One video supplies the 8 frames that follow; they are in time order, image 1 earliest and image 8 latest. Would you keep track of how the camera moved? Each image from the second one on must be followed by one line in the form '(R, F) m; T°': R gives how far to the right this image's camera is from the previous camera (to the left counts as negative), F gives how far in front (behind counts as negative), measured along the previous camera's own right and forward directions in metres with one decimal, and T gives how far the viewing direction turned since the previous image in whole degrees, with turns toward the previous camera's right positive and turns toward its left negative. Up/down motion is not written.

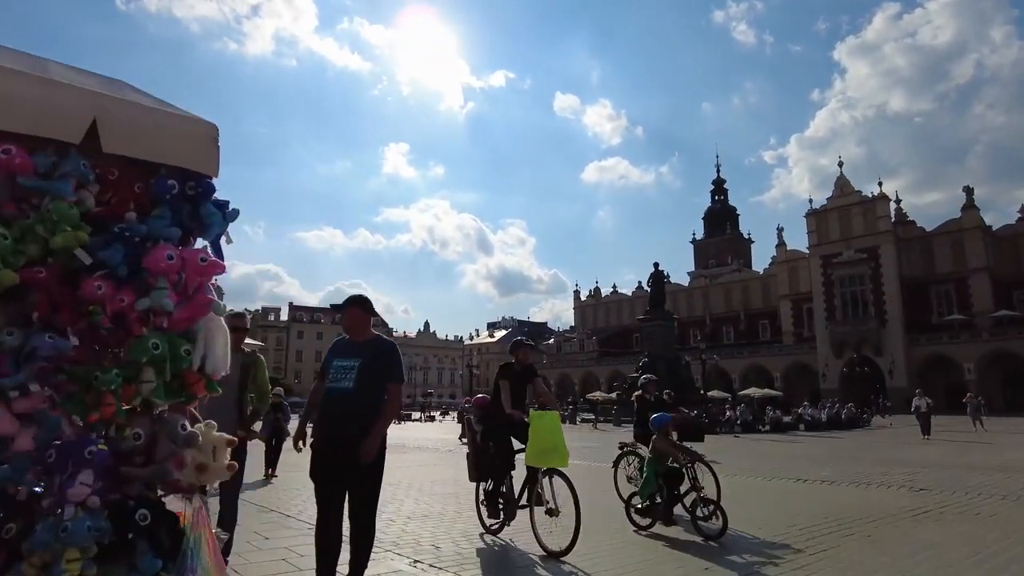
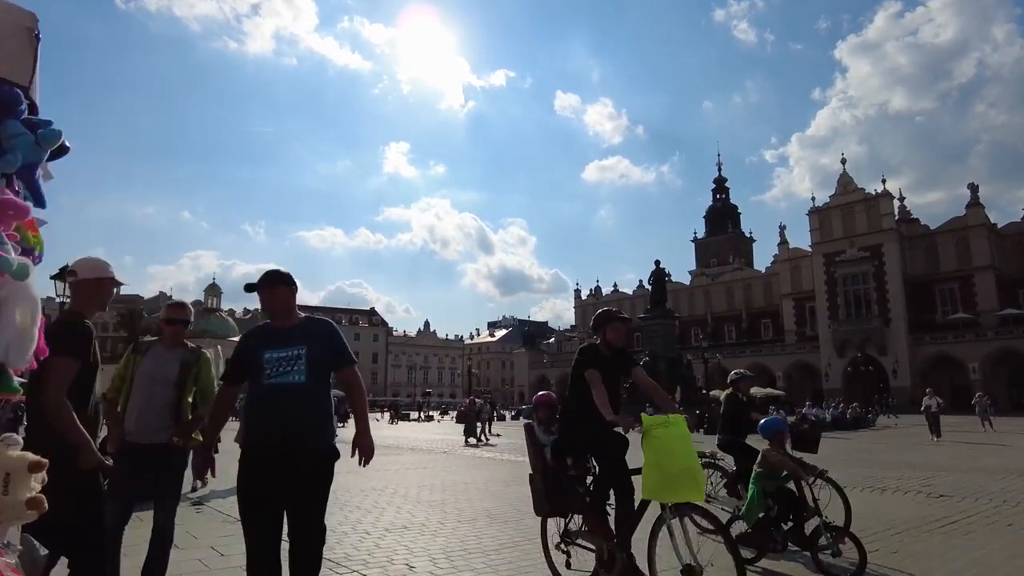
(+0.1, +0.6) m; 0°
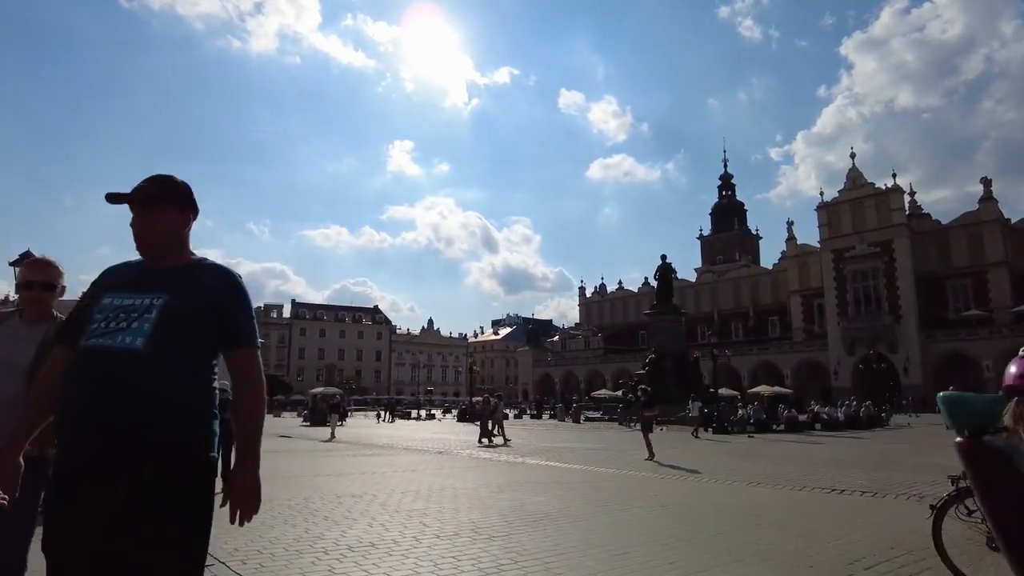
(+0.1, +0.9) m; 0°
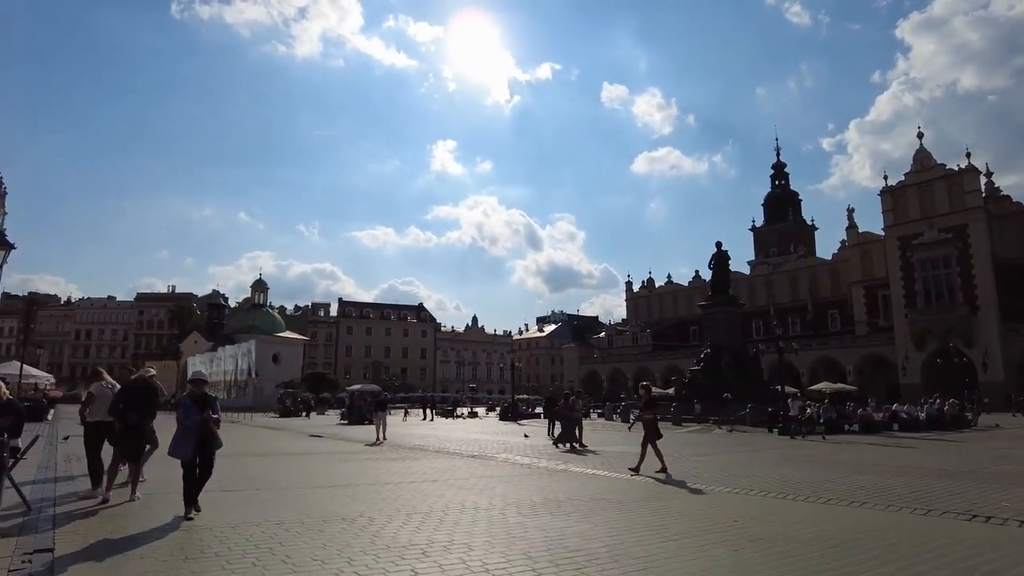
(+0.1, +1.8) m; -4°
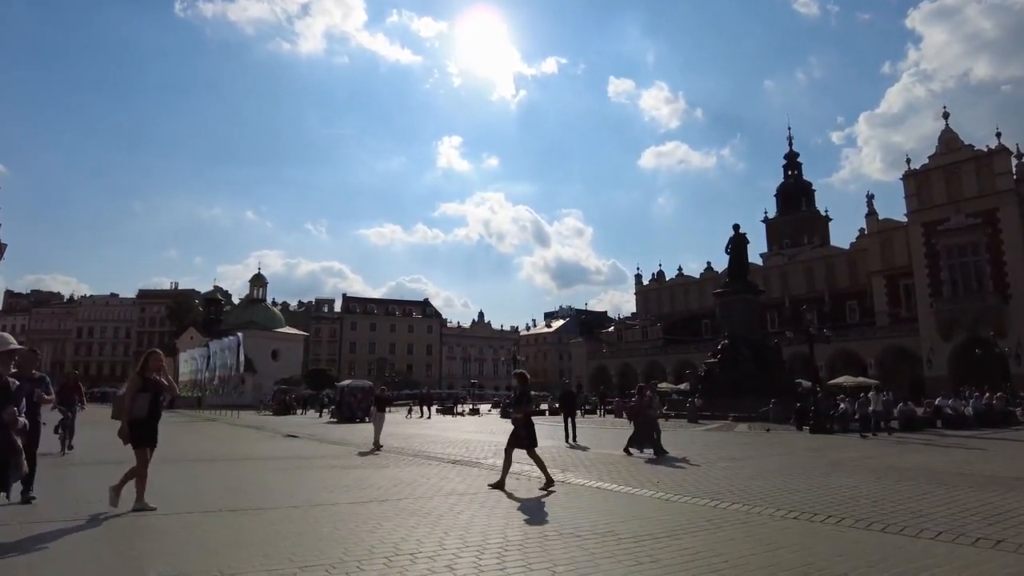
(+0.3, +2.5) m; -1°
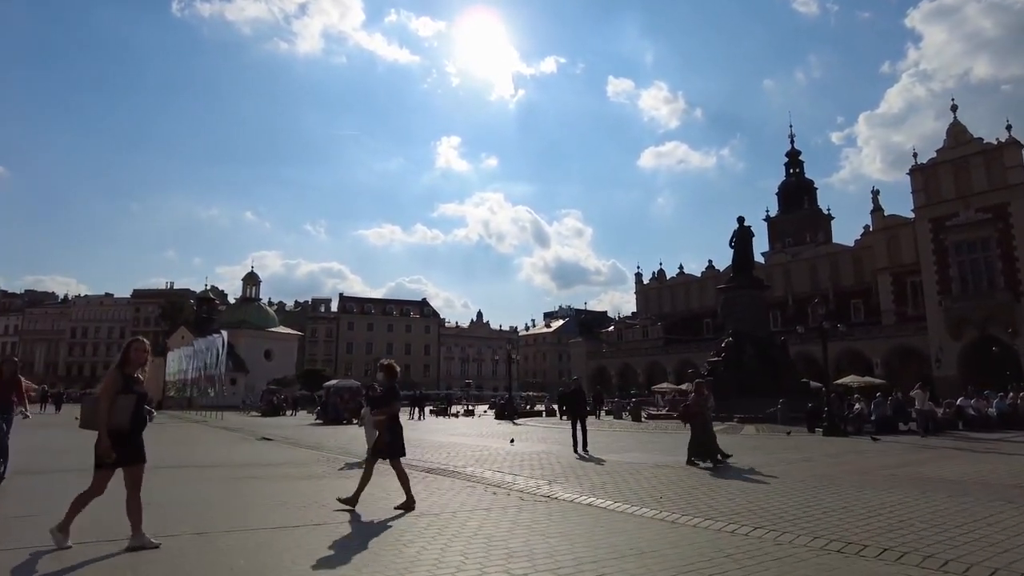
(+0.2, +1.5) m; 0°
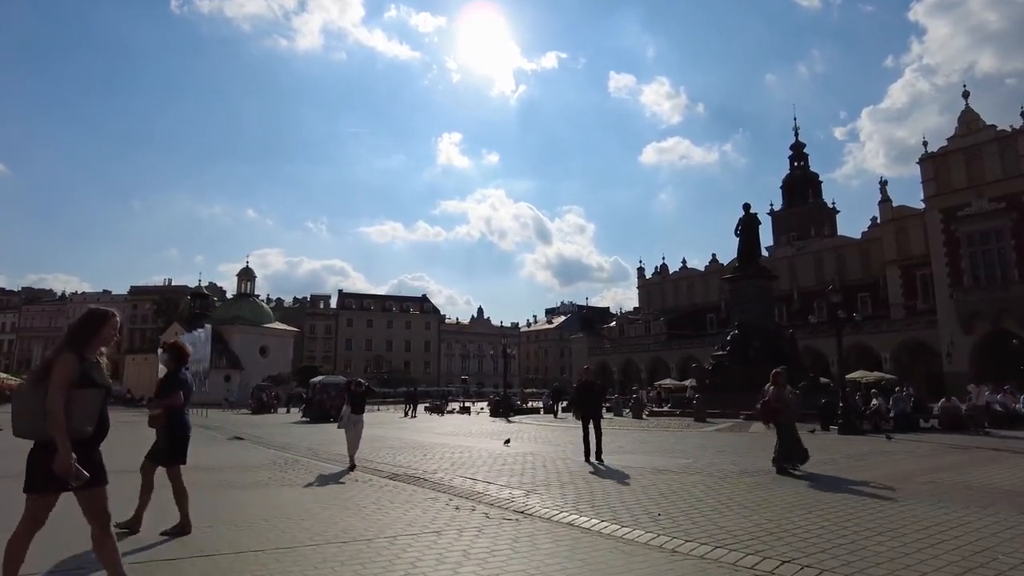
(+0.3, +1.5) m; 0°
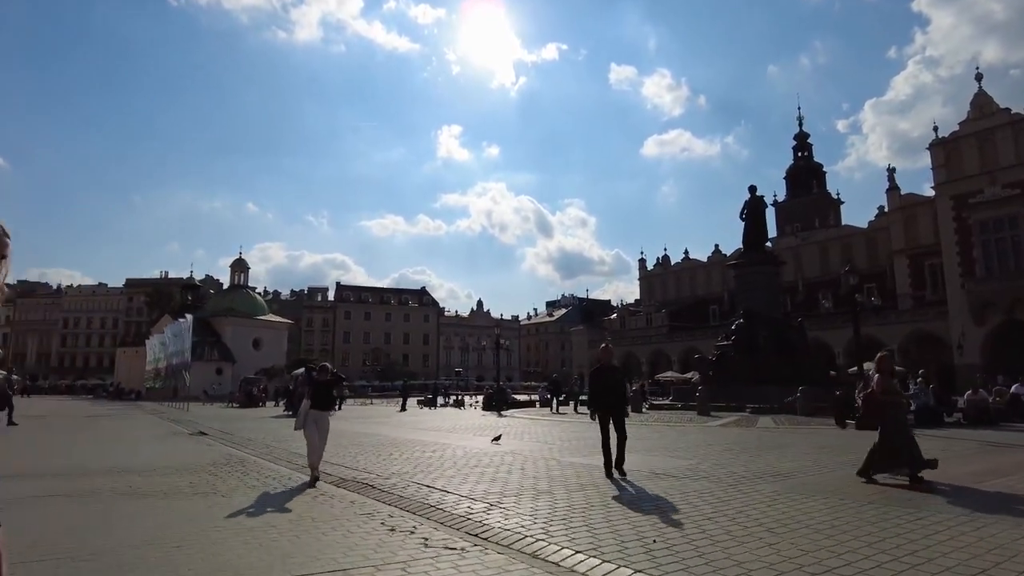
(+0.4, +1.6) m; 0°
